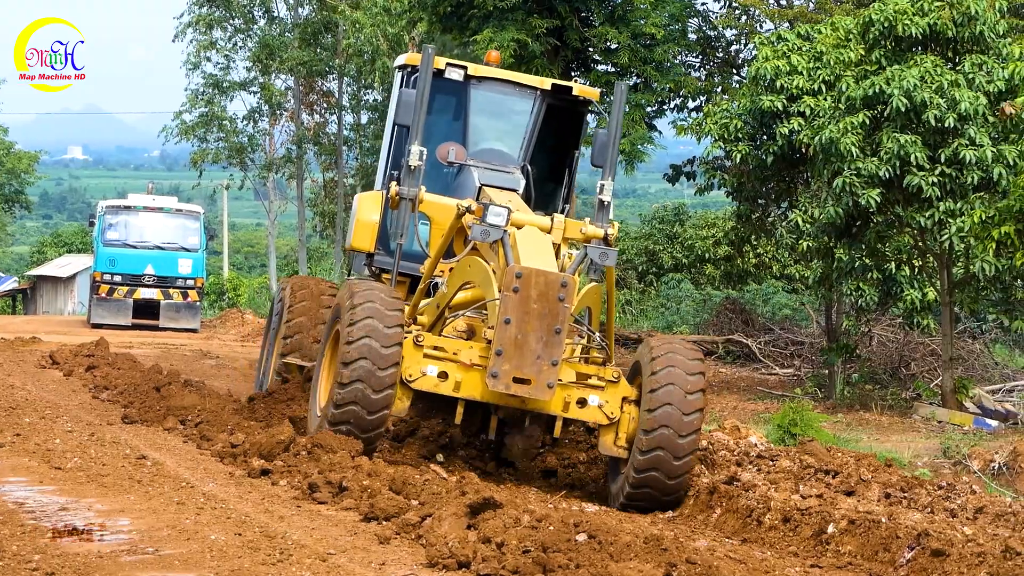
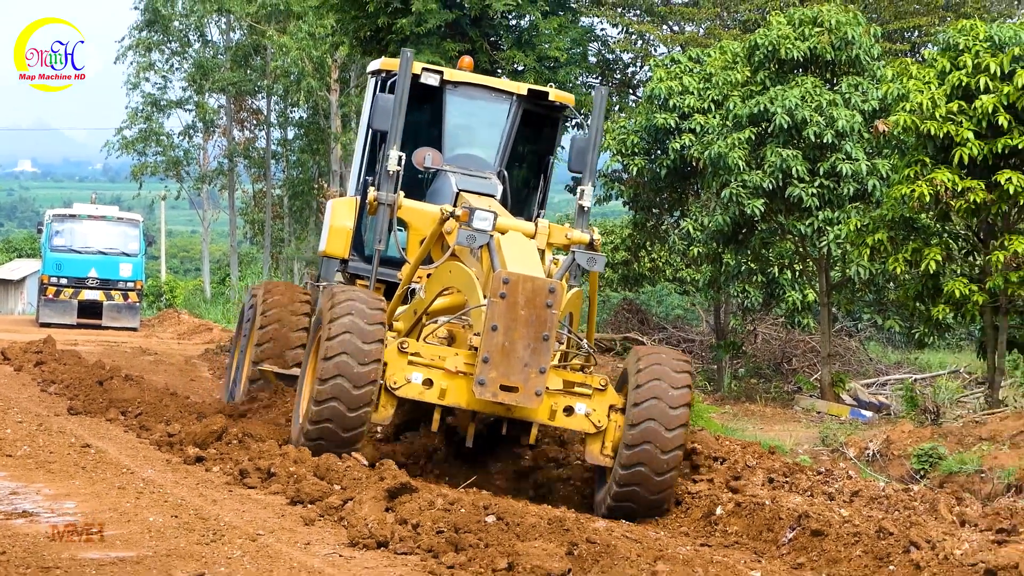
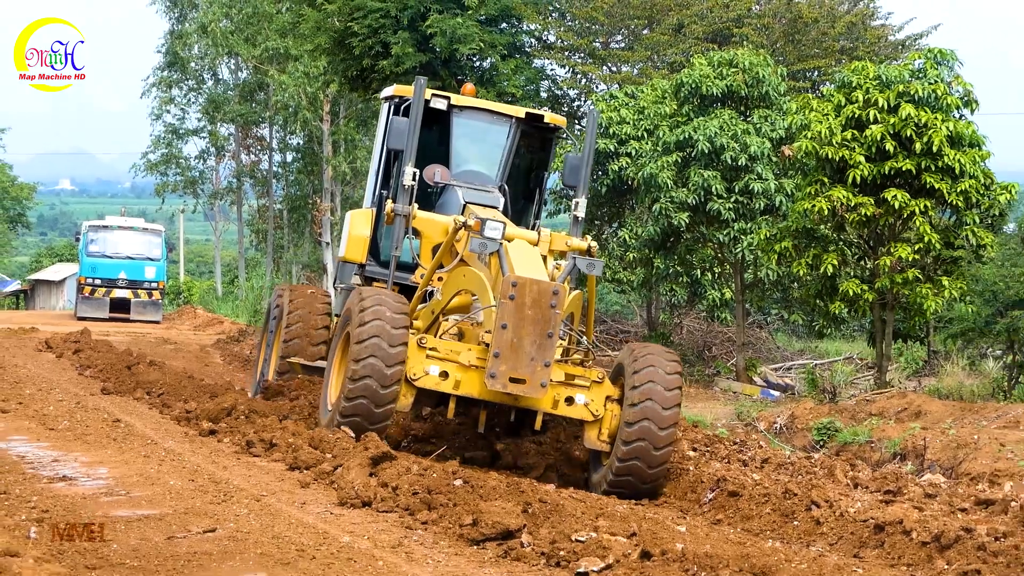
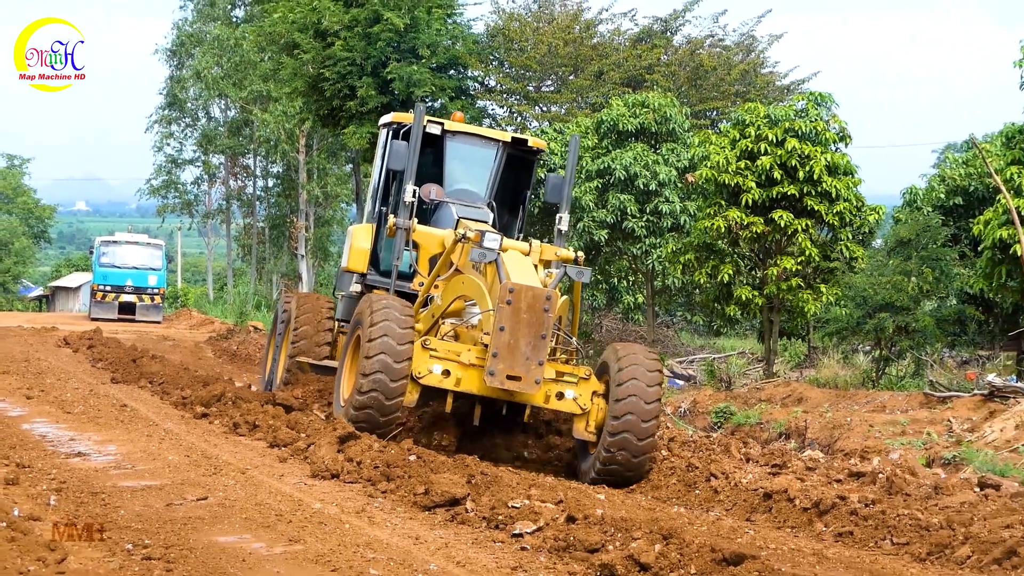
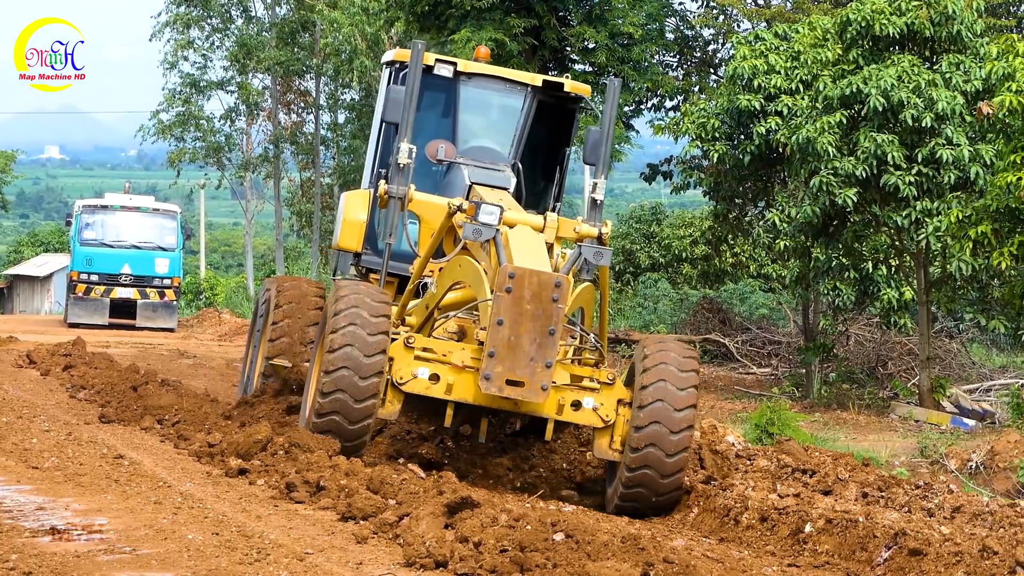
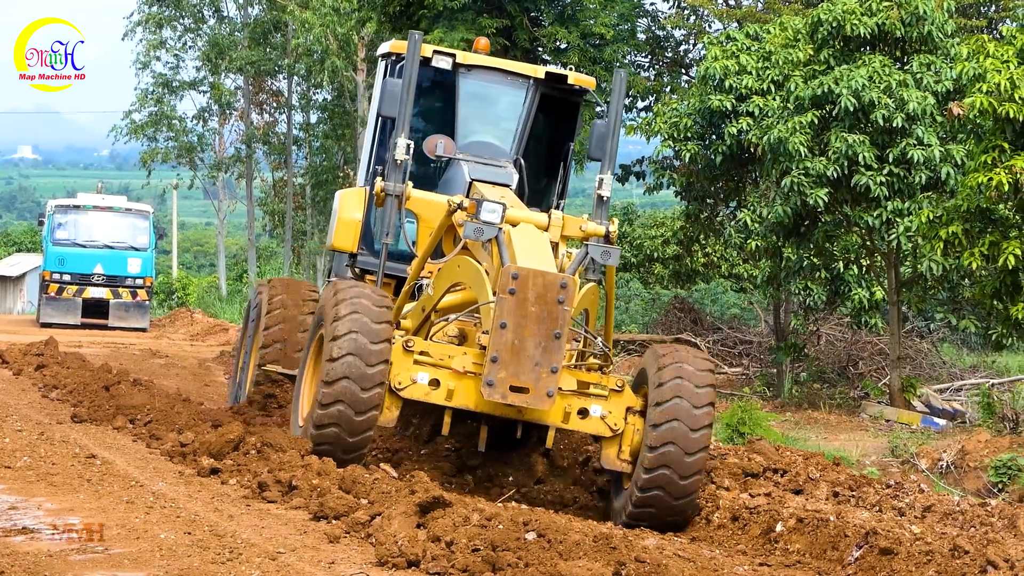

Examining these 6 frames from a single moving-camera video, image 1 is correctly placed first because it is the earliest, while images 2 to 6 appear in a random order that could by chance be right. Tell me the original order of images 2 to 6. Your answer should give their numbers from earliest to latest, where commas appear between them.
5, 6, 2, 3, 4
